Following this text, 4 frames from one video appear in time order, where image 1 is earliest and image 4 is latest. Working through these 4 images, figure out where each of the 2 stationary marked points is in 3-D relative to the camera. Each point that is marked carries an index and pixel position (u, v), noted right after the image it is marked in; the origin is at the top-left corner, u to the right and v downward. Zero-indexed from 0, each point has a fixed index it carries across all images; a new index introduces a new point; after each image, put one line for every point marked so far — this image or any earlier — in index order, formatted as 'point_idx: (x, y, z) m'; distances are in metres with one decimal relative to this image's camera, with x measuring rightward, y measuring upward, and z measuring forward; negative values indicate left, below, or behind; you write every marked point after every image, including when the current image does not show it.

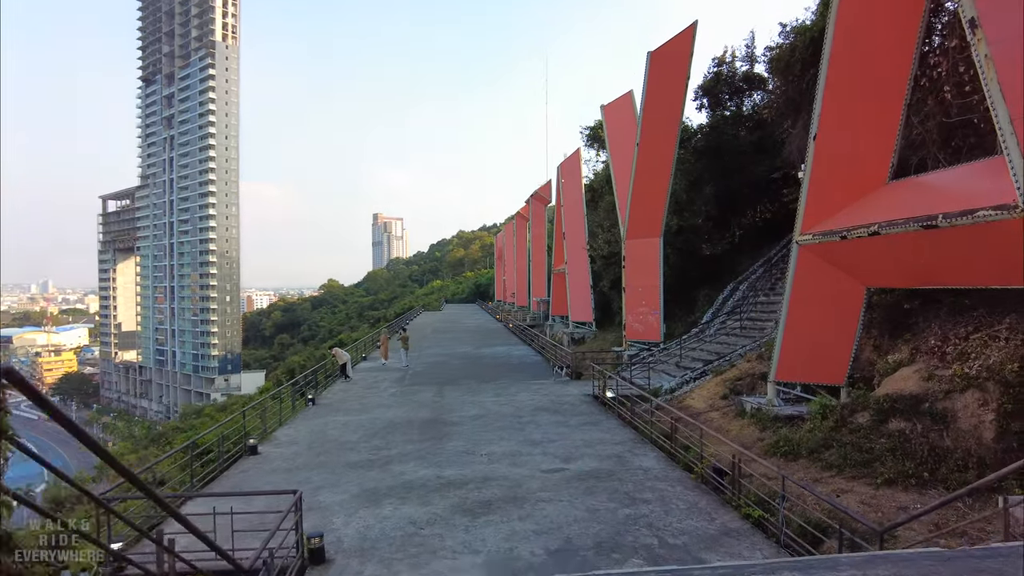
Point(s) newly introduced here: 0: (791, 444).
0: (+2.7, -1.5, +6.3) m
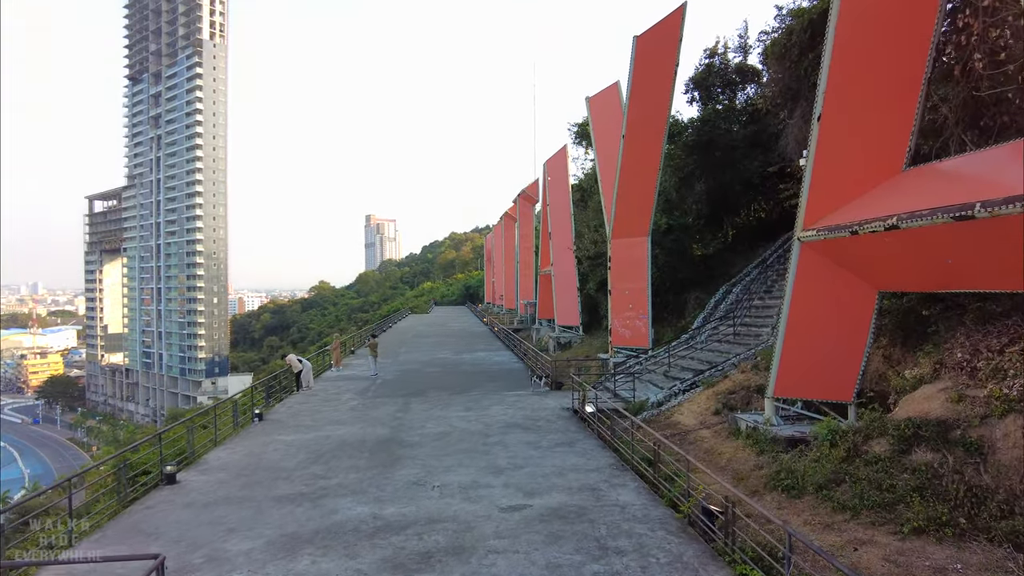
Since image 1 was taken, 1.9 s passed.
0: (+2.3, -1.5, +5.4) m
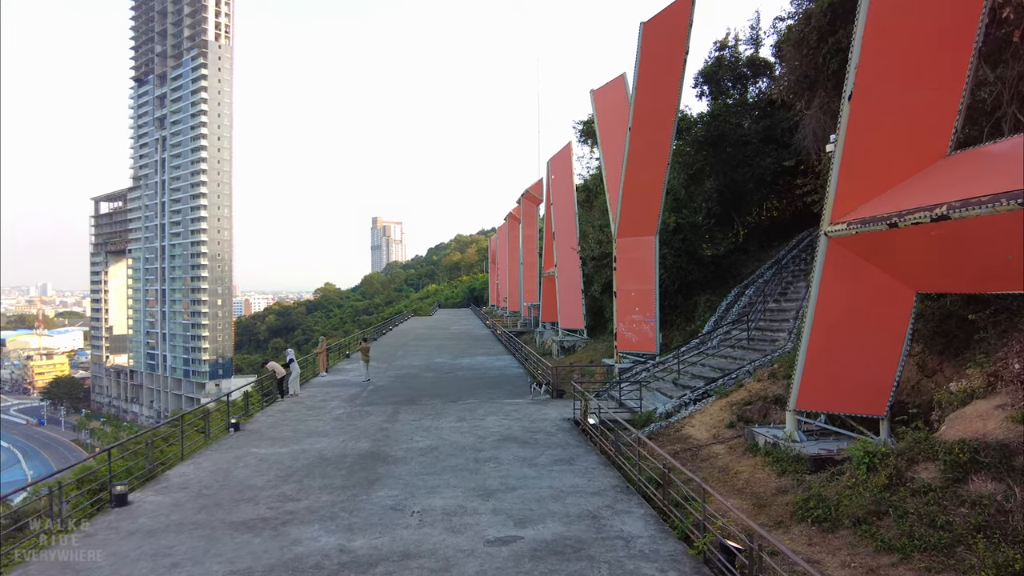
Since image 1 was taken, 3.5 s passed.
0: (+2.2, -1.5, +4.6) m
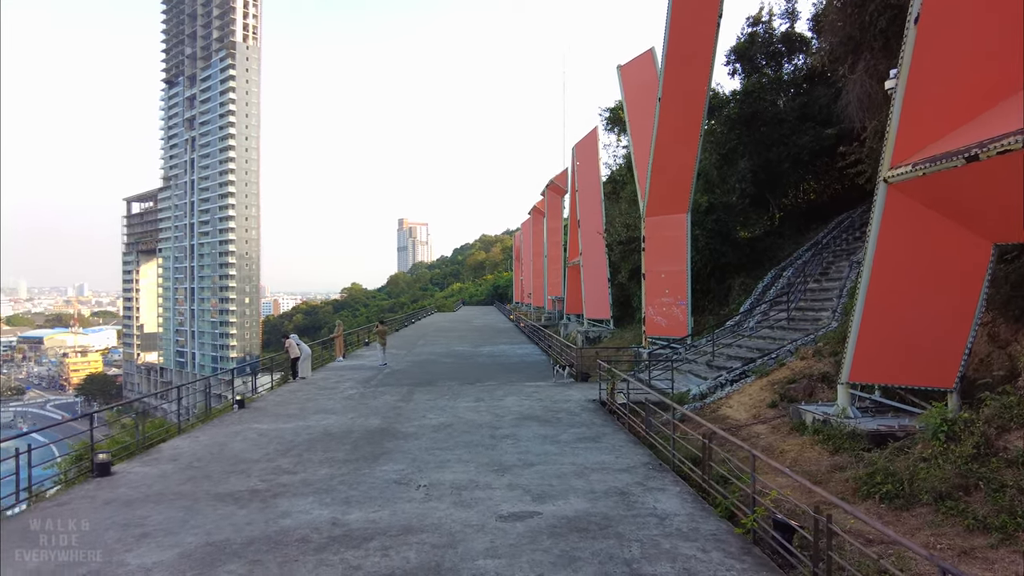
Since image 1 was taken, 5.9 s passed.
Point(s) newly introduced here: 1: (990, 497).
0: (+2.3, -1.2, +3.9) m
1: (+2.5, -1.1, +3.5) m
